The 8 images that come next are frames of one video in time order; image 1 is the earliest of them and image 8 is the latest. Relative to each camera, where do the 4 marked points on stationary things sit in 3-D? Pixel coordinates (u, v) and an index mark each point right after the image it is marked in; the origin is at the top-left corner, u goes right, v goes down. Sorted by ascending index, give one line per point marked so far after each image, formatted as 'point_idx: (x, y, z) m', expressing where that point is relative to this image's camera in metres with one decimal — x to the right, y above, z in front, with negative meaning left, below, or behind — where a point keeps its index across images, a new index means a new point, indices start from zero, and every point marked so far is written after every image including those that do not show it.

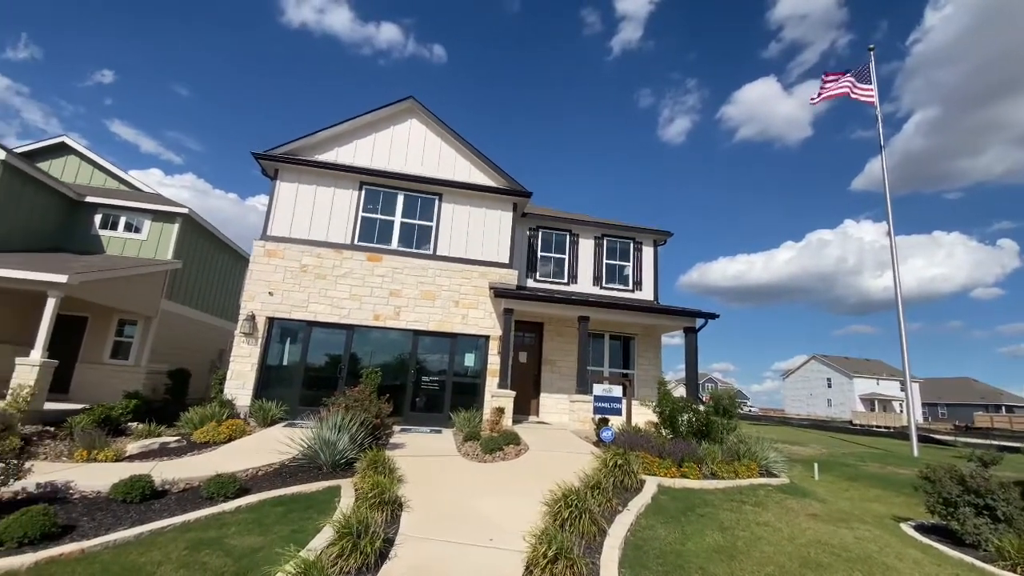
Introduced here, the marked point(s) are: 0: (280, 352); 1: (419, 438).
0: (-6.4, -1.8, +13.1) m
1: (-2.2, -3.5, +11.1) m
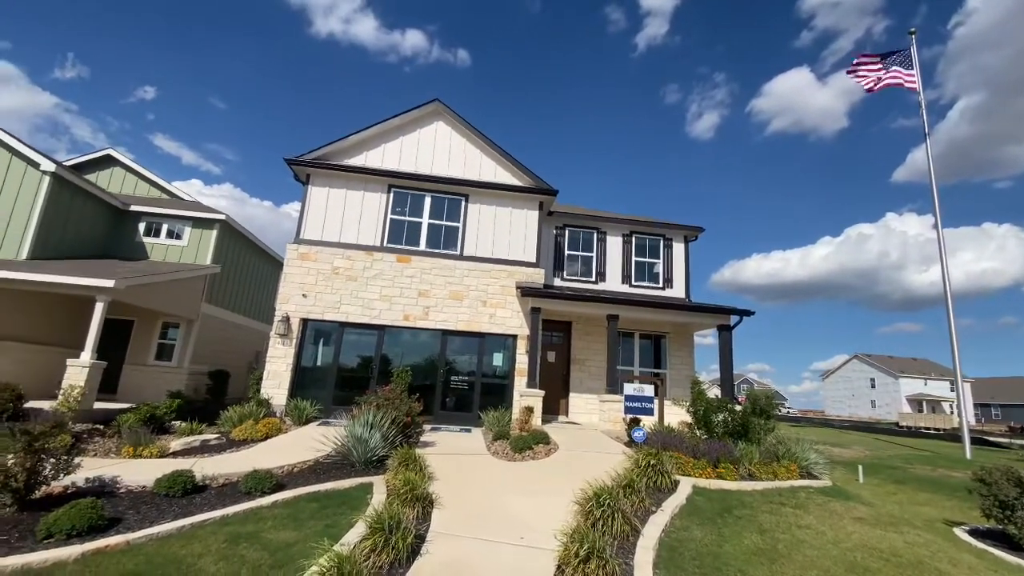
0: (-5.6, -1.9, +13.4) m
1: (-1.5, -3.5, +11.2) m
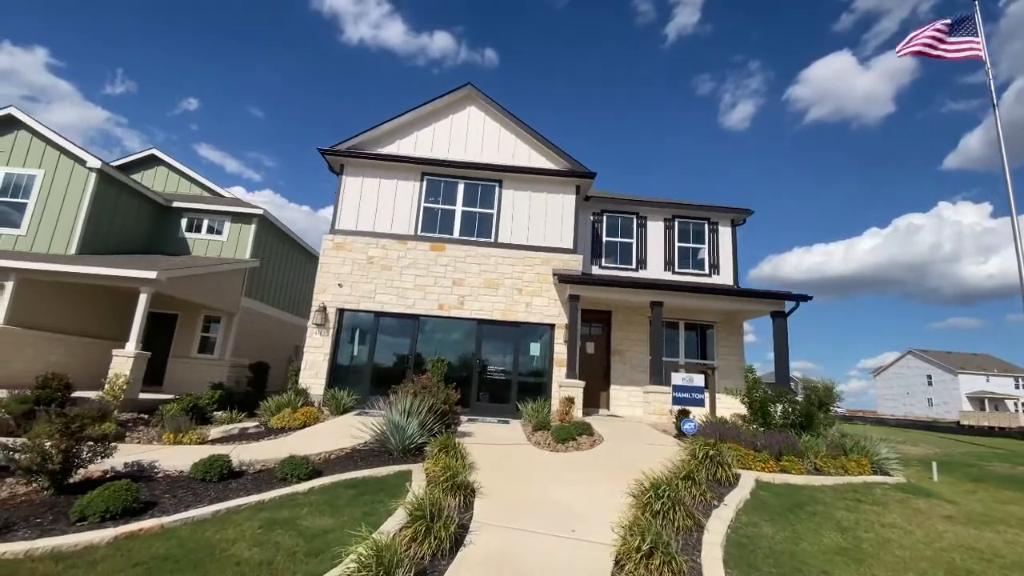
0: (-4.6, -1.6, +13.3) m
1: (-0.6, -3.2, +10.8) m
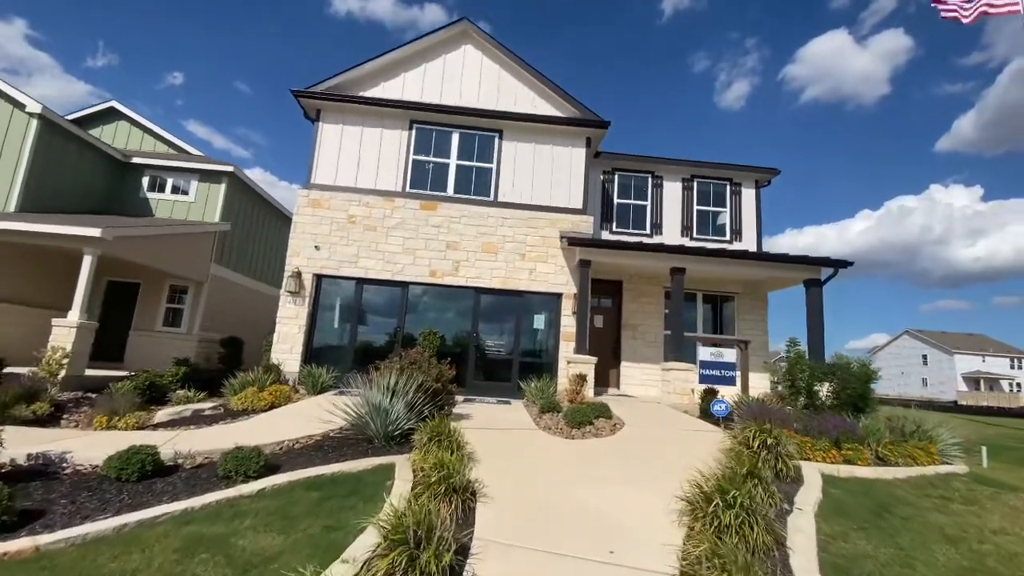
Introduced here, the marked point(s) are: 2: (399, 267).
0: (-4.5, -0.7, +11.7) m
1: (-0.5, -2.4, +9.3) m
2: (-2.8, +0.5, +11.8) m
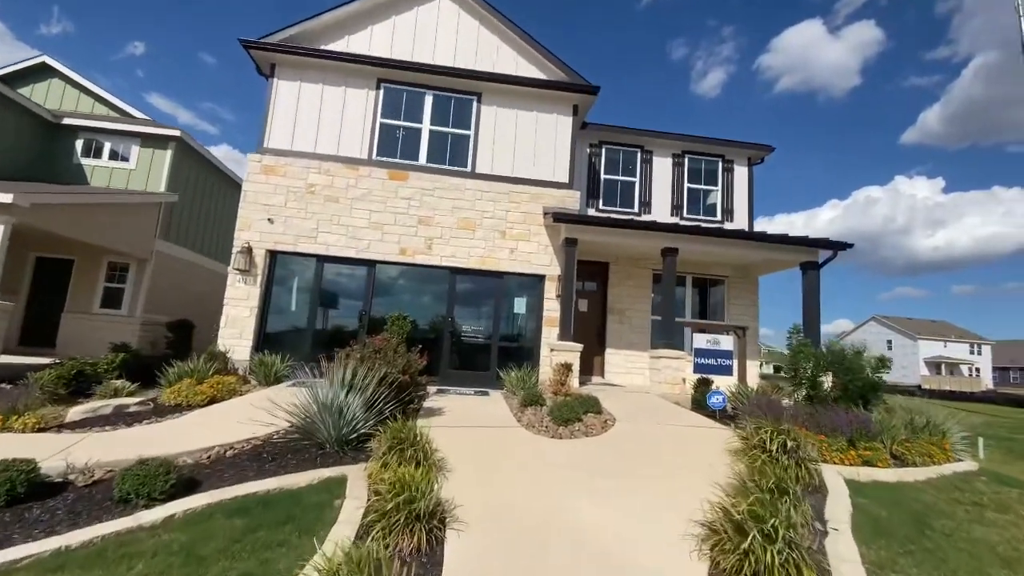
0: (-5.0, -0.2, +10.4) m
1: (-0.9, -2.0, +8.3) m
2: (-3.3, +1.0, +10.6) m
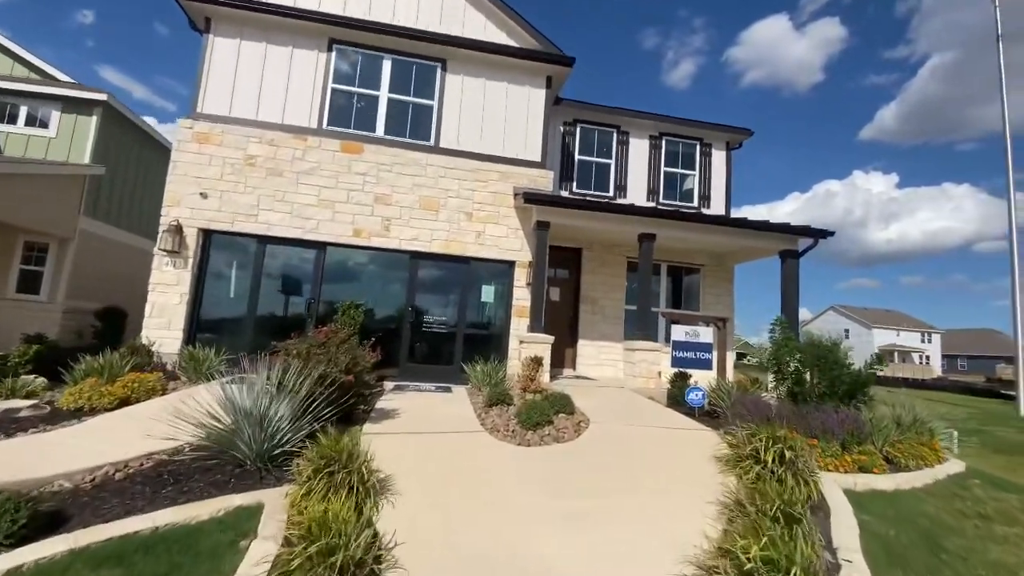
0: (-5.7, +0.1, +9.3) m
1: (-1.5, -1.8, +7.5) m
2: (-3.9, +1.3, +9.5) m
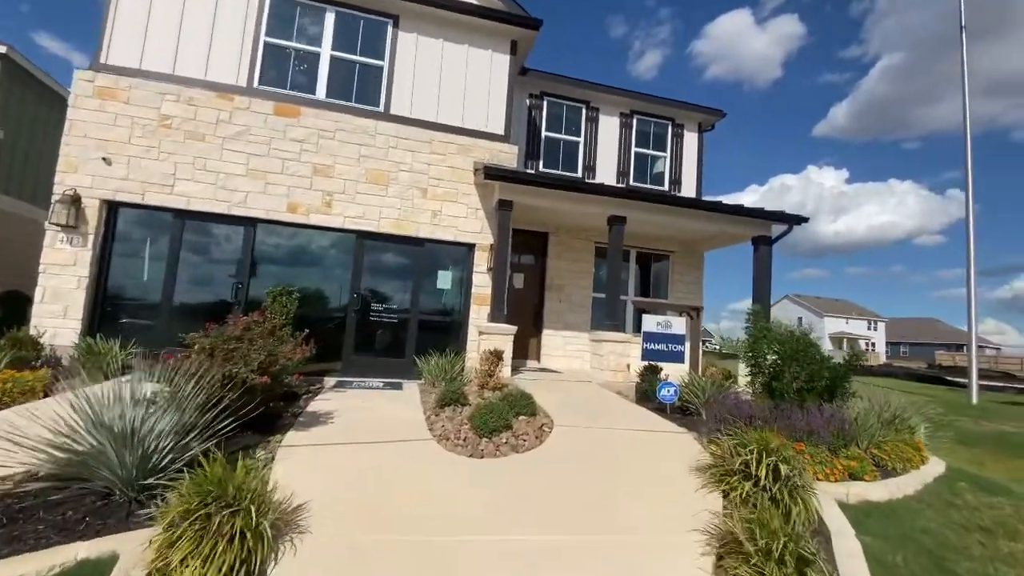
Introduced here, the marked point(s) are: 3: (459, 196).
0: (-6.4, +0.4, +8.0) m
1: (-2.1, -1.6, +6.5) m
2: (-4.7, +1.6, +8.3) m
3: (-1.0, +1.8, +9.2) m
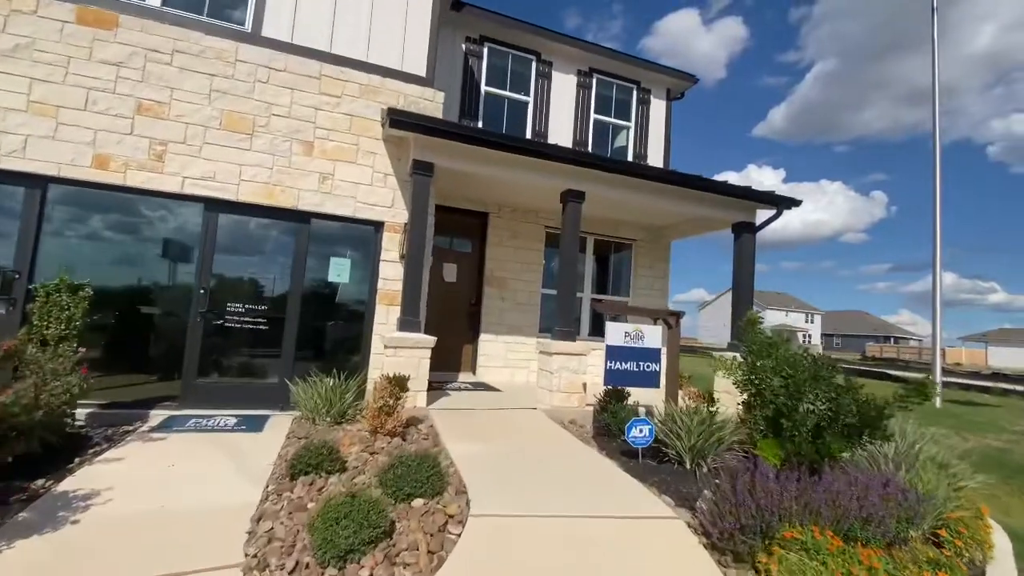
0: (-7.4, +0.5, +5.0) m
1: (-3.0, -1.5, +4.1) m
2: (-5.7, +1.7, +5.5) m
3: (-2.1, +1.9, +6.8) m
